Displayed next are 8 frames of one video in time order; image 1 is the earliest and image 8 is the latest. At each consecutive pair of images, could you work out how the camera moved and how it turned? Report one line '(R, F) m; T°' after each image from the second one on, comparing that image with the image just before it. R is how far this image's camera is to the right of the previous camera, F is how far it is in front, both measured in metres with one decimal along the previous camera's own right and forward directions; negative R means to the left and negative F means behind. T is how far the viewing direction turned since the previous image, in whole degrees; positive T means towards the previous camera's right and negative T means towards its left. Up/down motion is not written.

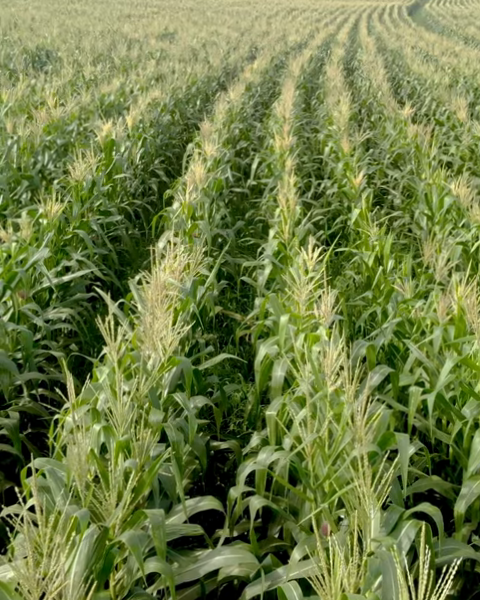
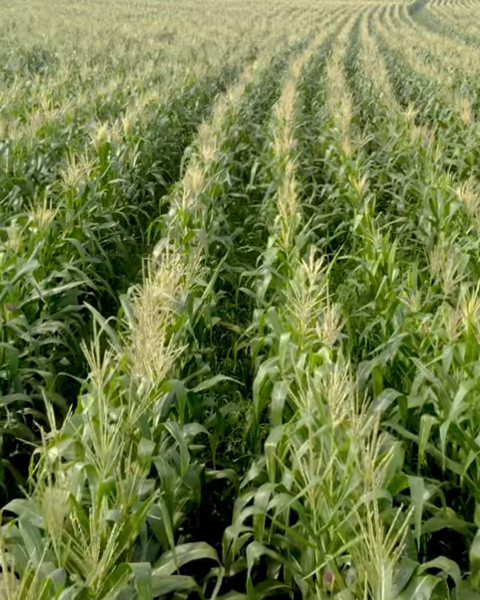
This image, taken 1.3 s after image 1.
(0.0, +0.2) m; 0°
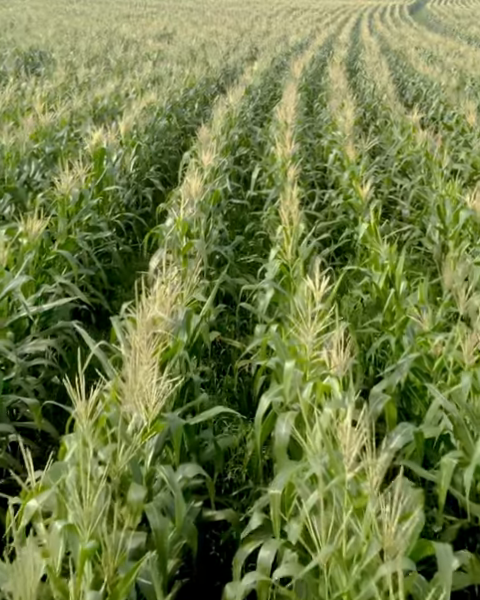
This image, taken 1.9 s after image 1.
(0.0, +0.2) m; 0°
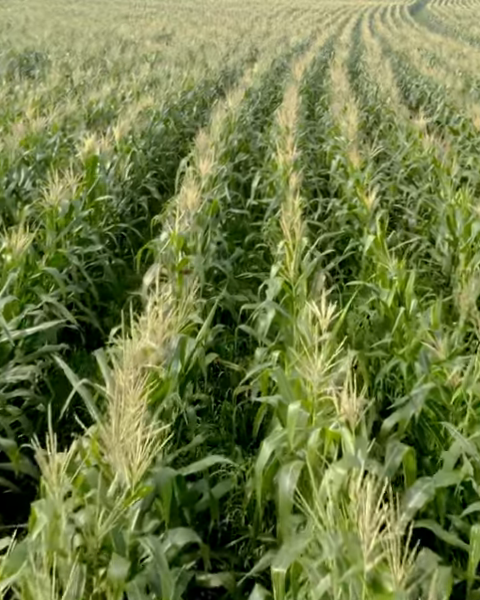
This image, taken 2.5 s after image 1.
(0.0, +0.3) m; 0°
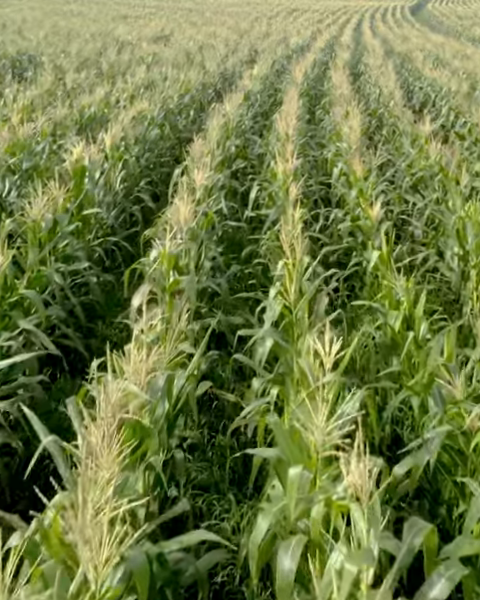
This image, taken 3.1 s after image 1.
(0.0, +0.4) m; 0°
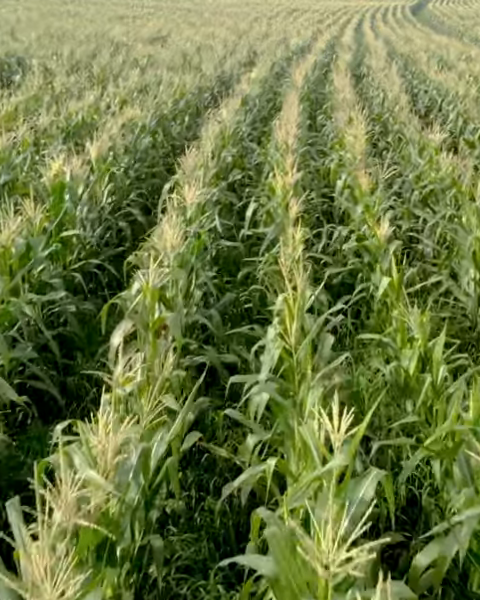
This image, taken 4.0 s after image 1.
(0.0, +0.5) m; 0°
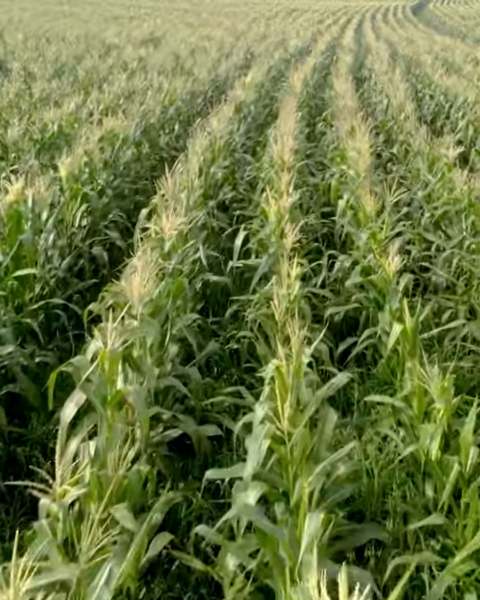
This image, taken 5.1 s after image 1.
(+0.1, +0.7) m; 0°
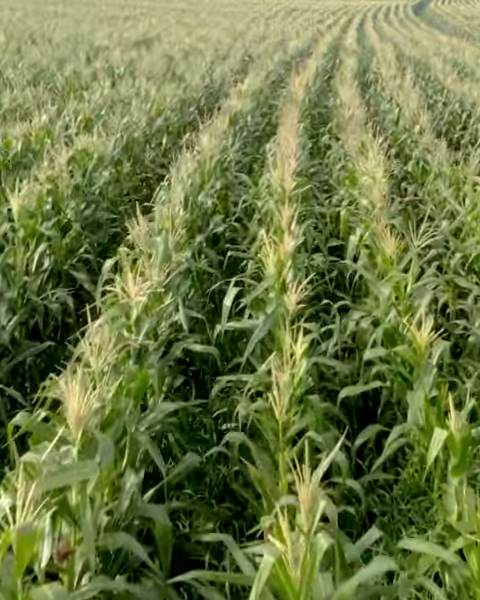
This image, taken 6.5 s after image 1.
(0.0, +1.1) m; 0°
